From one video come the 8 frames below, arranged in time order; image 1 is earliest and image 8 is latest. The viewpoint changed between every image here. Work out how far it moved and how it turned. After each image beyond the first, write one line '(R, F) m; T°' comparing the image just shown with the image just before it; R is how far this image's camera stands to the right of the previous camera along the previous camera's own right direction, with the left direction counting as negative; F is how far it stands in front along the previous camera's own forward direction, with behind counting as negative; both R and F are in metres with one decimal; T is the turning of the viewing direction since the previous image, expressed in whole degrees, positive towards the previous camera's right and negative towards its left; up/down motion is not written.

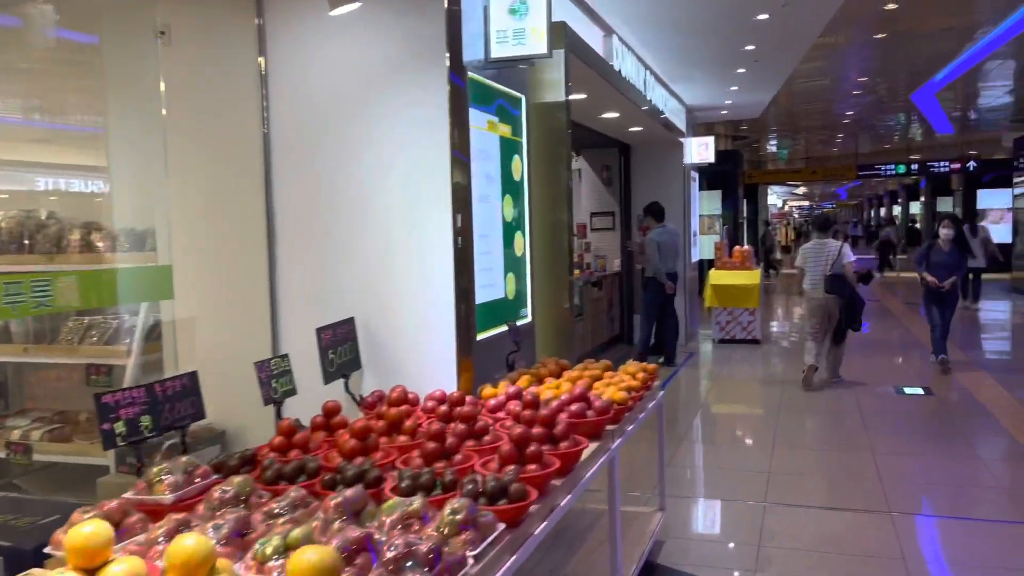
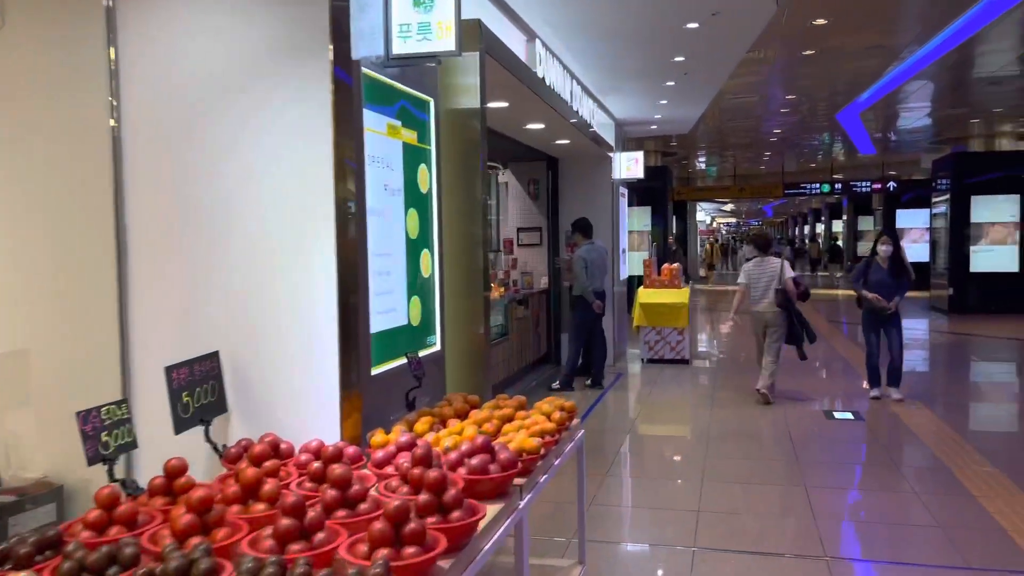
(+0.1, +0.4) m; +5°
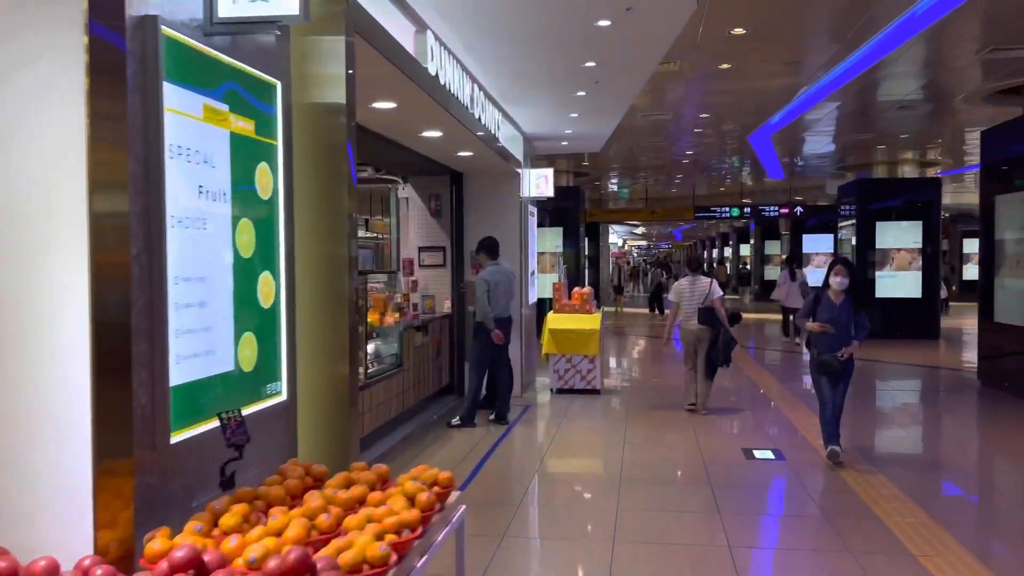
(+0.1, +0.6) m; +6°
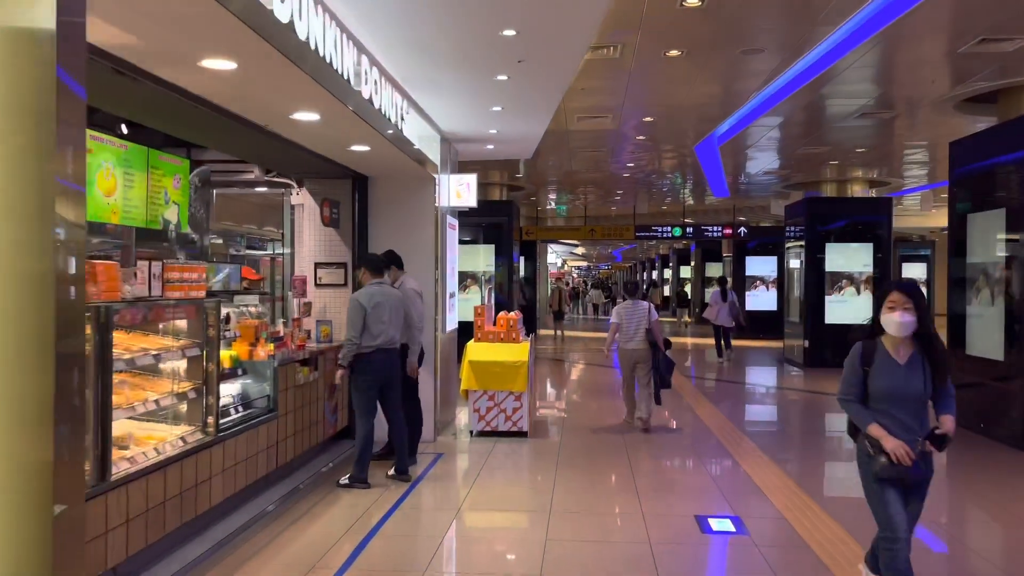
(+0.2, +1.1) m; +4°
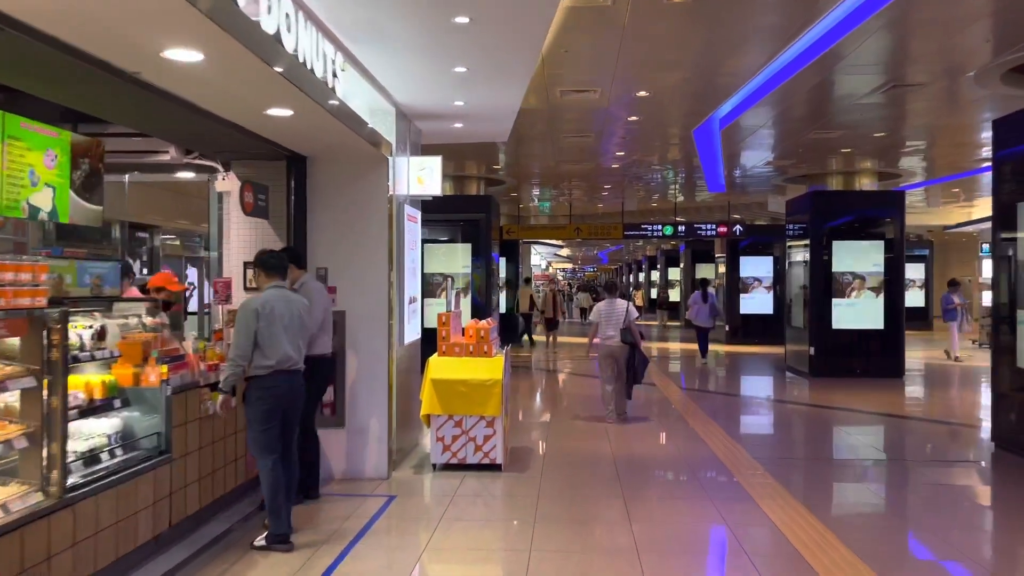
(+0.1, +1.1) m; +1°
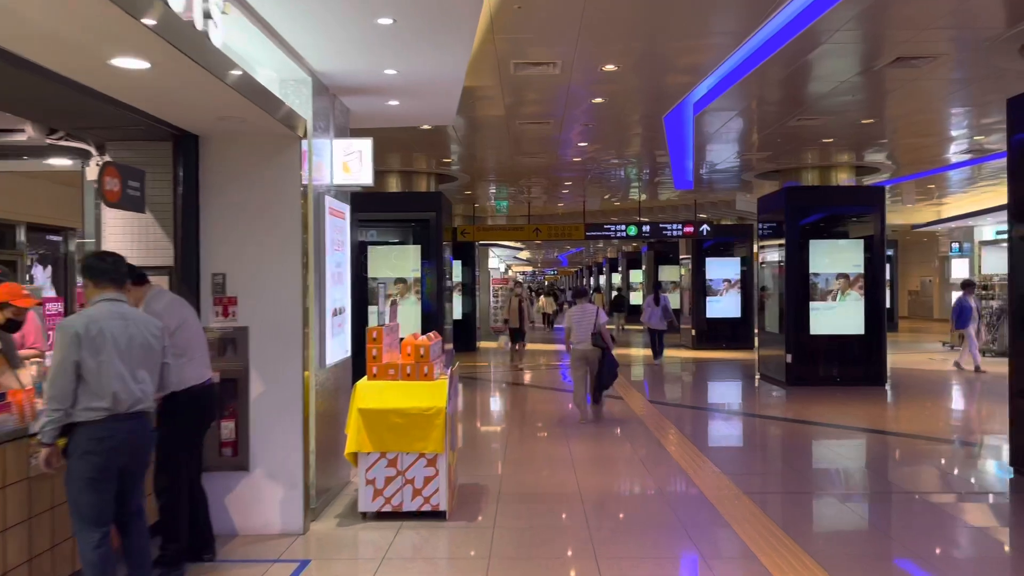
(+0.1, +0.9) m; +3°
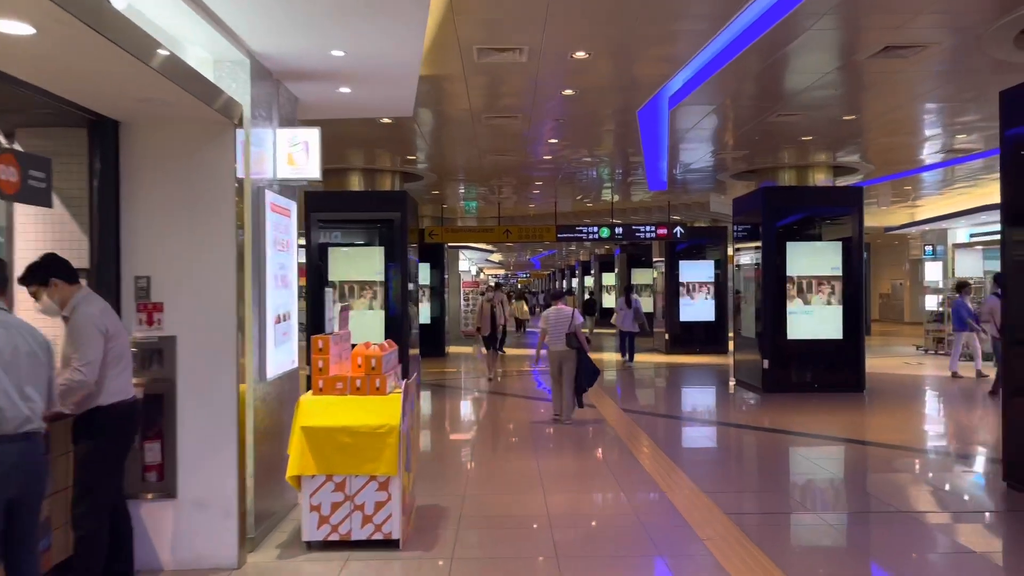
(+0.1, +0.4) m; +2°
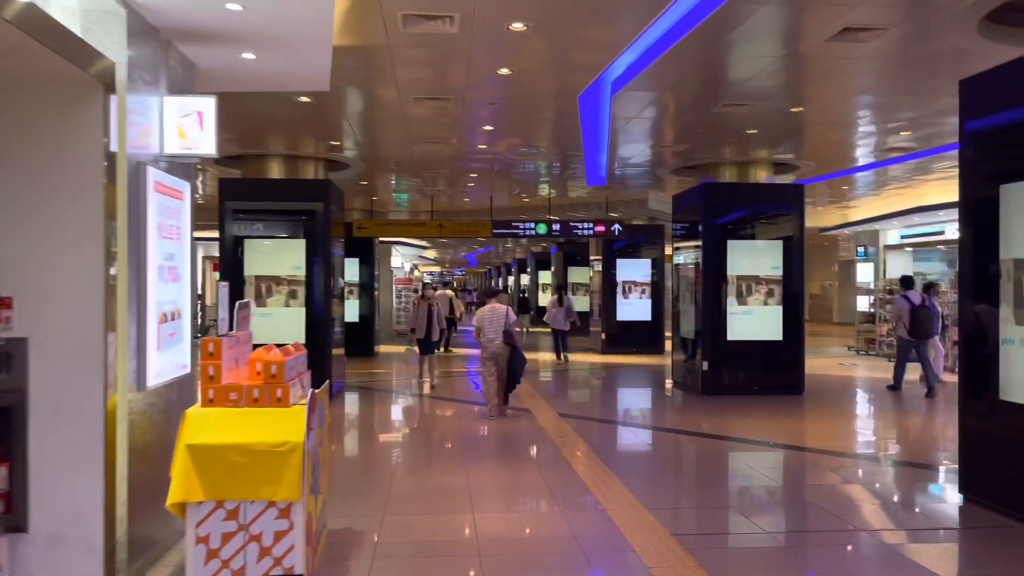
(0.0, +0.5) m; +5°
